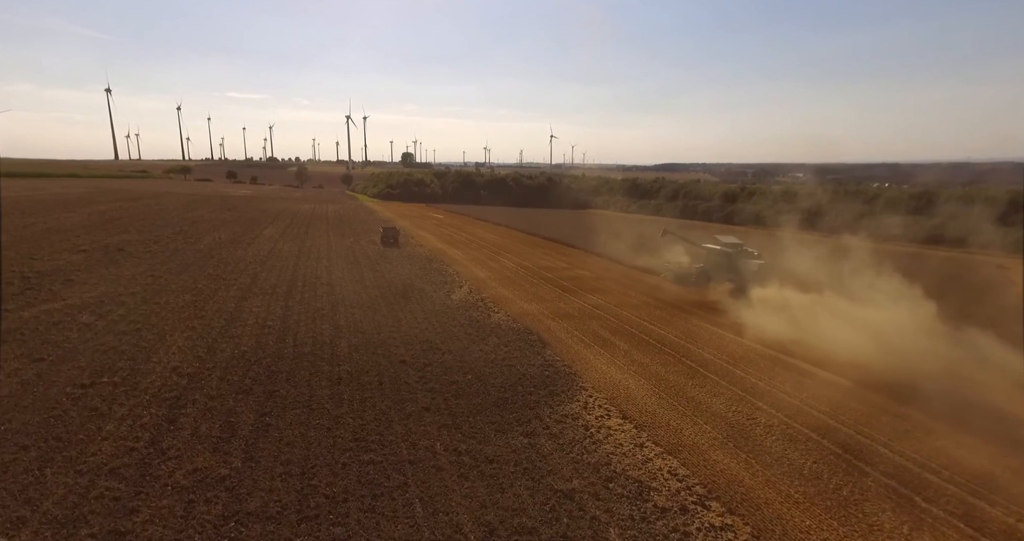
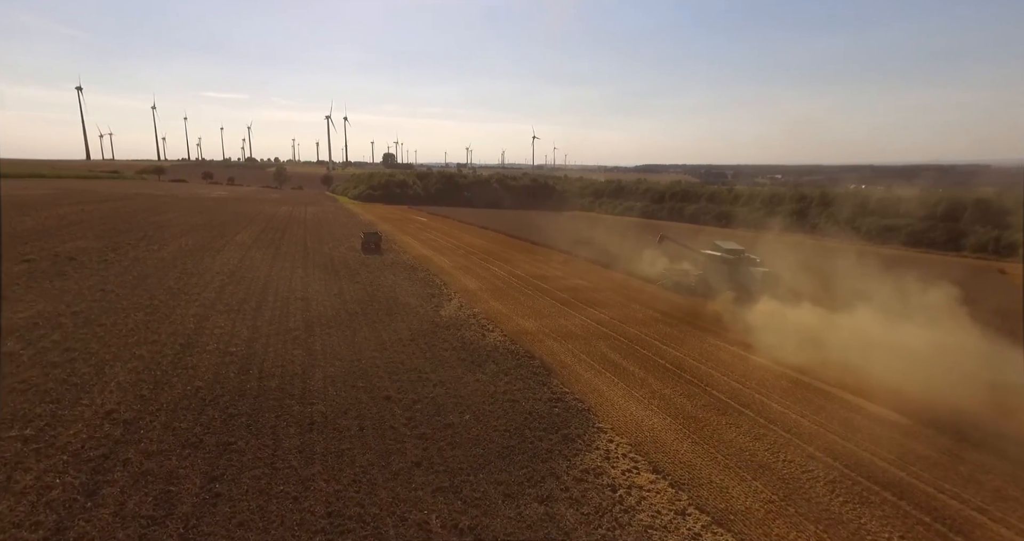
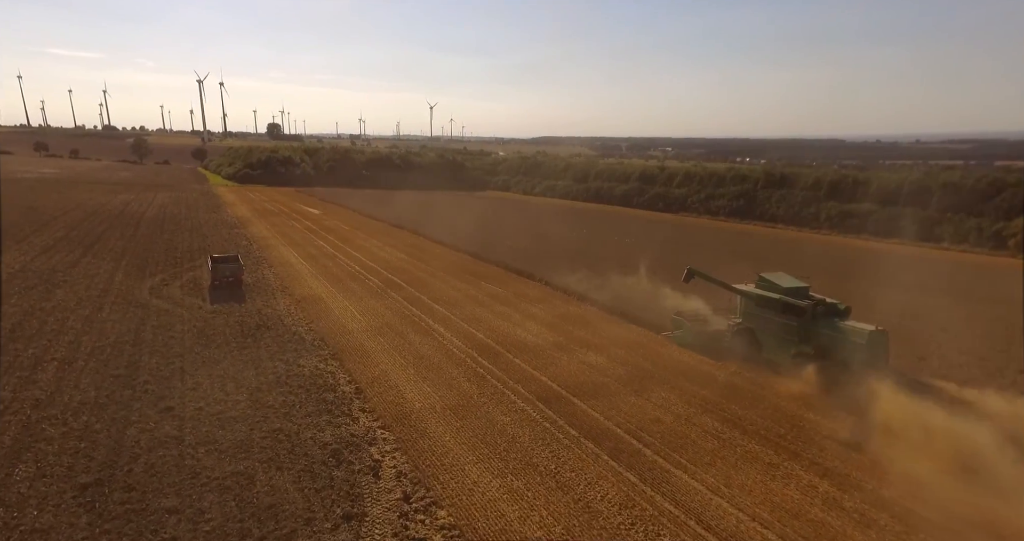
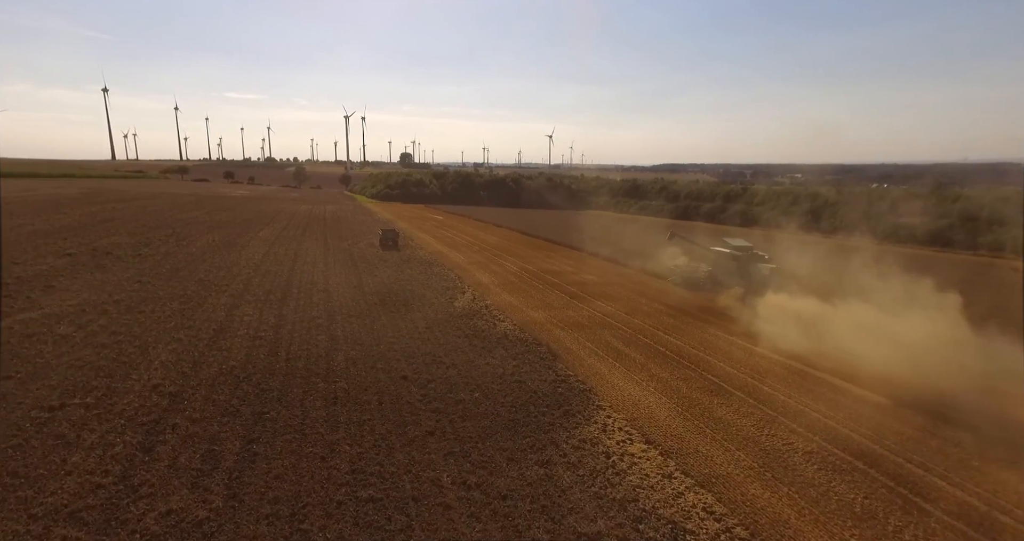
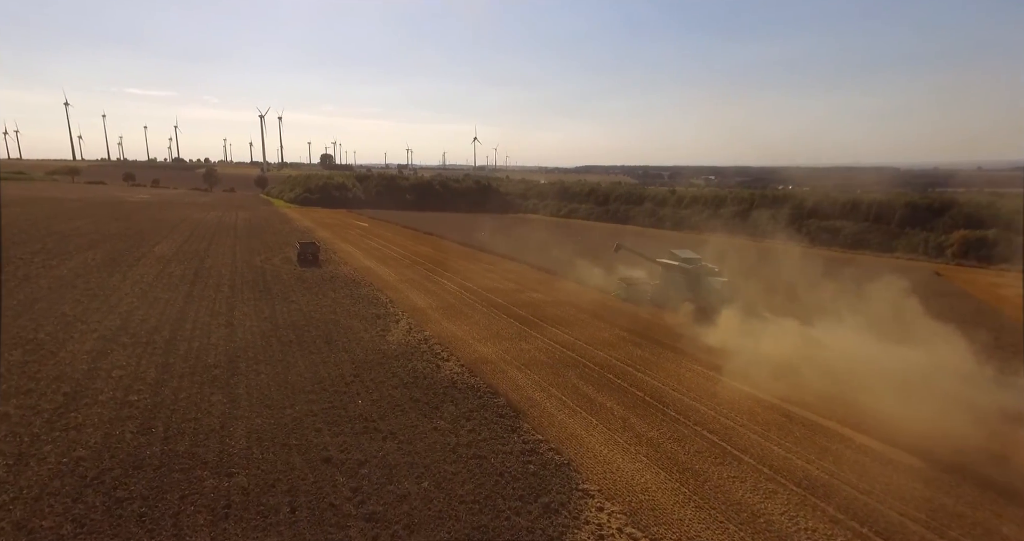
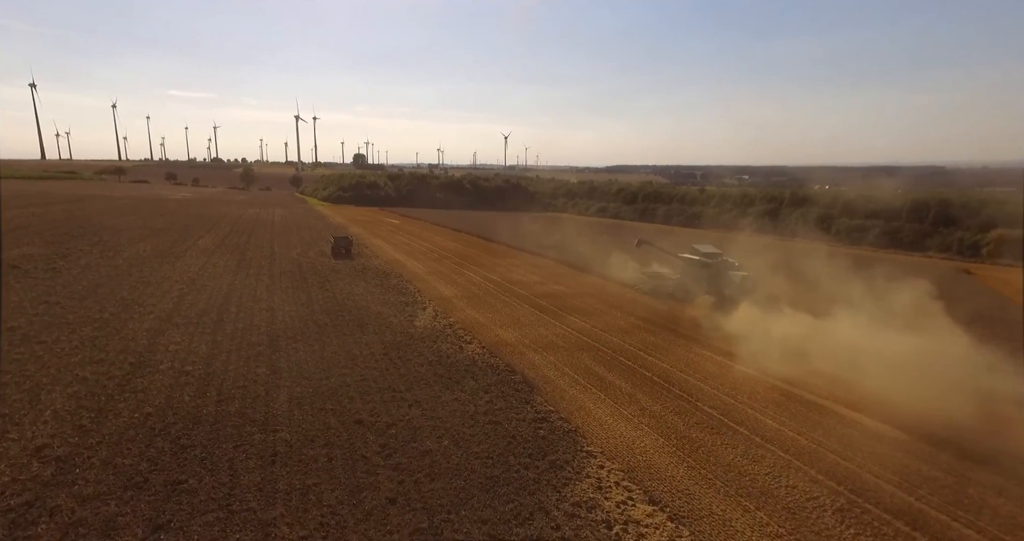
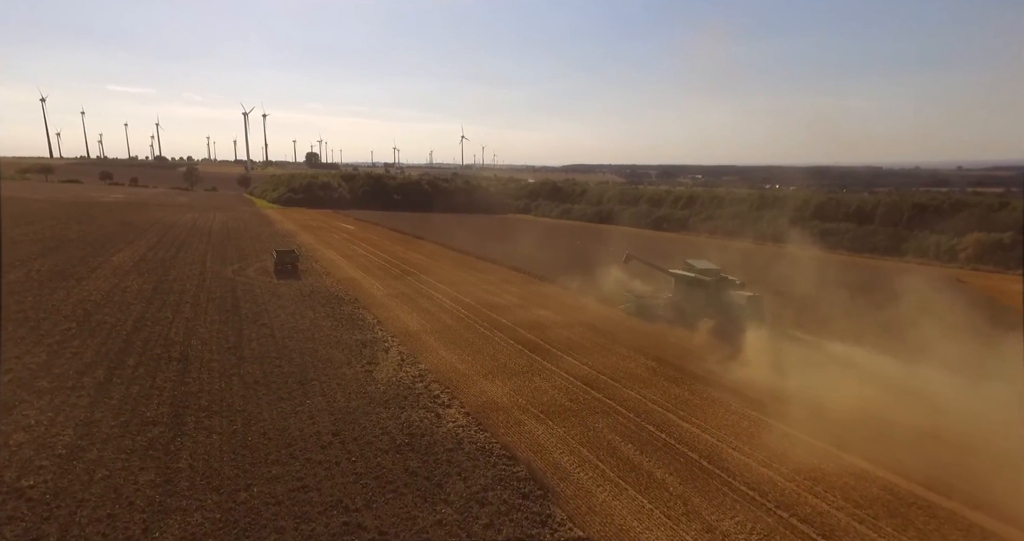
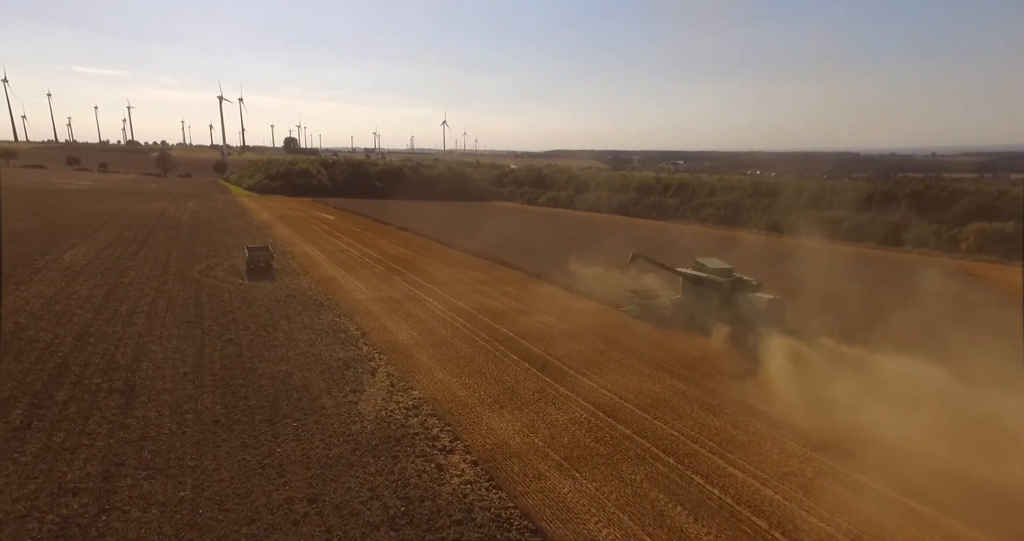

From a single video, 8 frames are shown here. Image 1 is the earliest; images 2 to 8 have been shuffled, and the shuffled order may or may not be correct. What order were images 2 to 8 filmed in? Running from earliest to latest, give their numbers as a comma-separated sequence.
4, 2, 6, 5, 7, 8, 3
